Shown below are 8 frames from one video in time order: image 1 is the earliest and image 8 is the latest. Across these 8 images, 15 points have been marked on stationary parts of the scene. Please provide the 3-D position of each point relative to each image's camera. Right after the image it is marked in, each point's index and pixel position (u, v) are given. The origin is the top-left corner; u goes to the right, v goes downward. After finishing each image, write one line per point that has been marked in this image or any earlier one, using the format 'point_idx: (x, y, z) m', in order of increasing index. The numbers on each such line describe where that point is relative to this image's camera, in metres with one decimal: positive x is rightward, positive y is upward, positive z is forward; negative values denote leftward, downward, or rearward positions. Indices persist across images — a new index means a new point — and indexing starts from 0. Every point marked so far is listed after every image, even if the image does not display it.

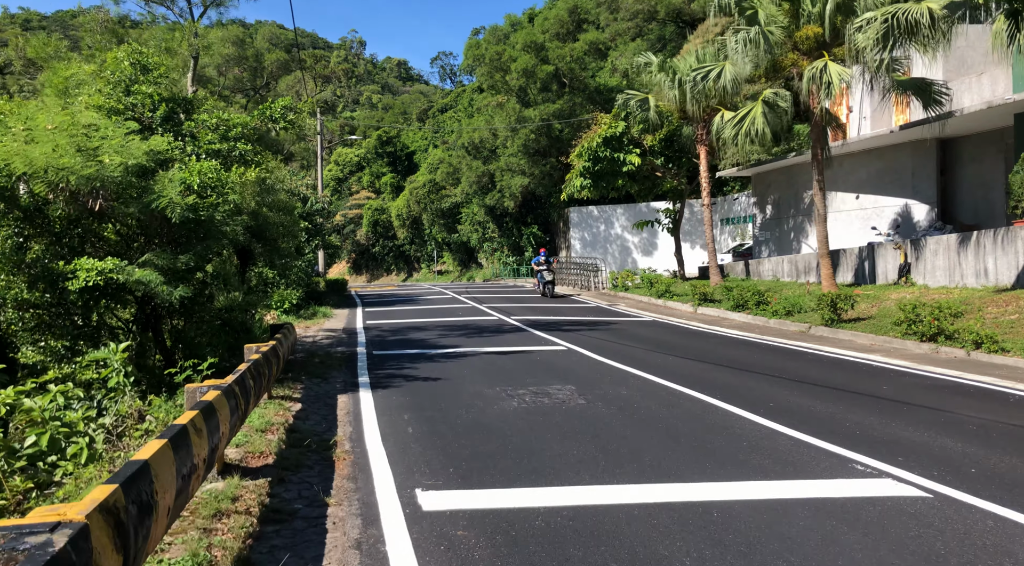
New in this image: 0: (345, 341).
0: (-3.4, -1.2, +17.3) m
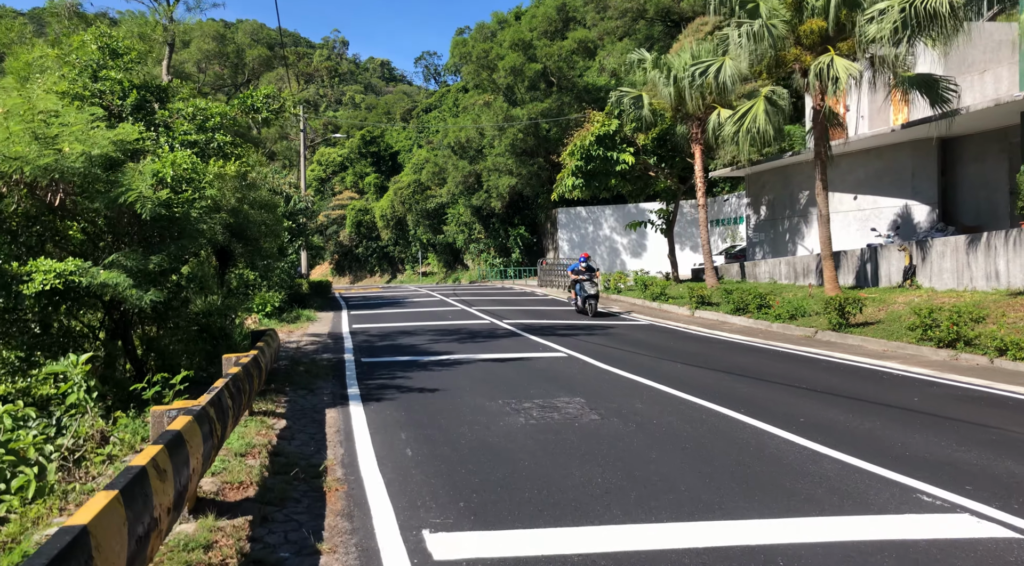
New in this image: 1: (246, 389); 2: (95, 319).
0: (-3.4, -1.2, +16.4) m
1: (-2.3, -0.9, +7.7) m
2: (-4.5, -0.4, +9.4) m
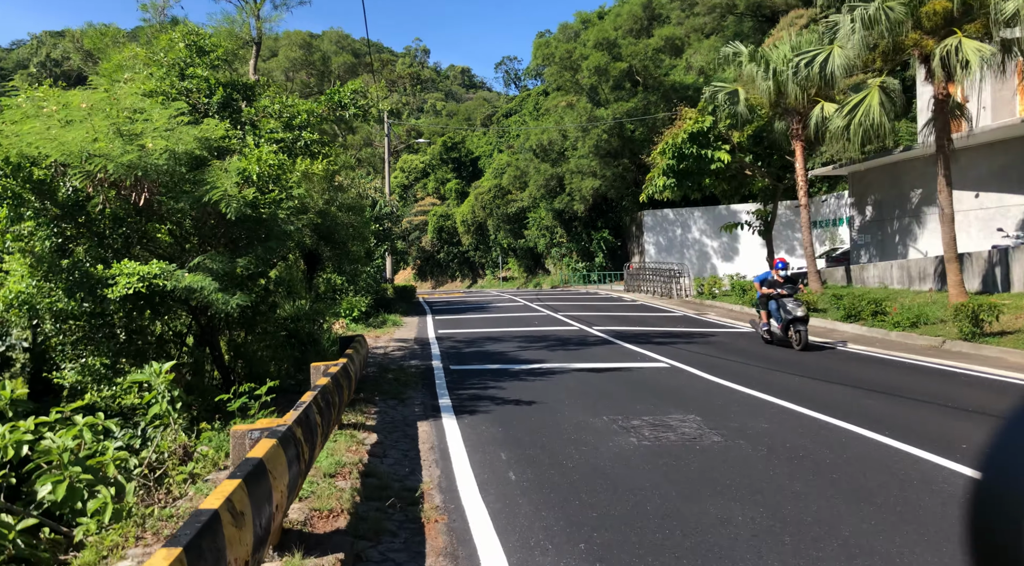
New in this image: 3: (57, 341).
0: (-1.7, -1.3, +15.9) m
1: (-1.4, -1.0, +7.1) m
2: (-3.4, -0.4, +9.0) m
3: (-4.3, -0.5, +8.2) m
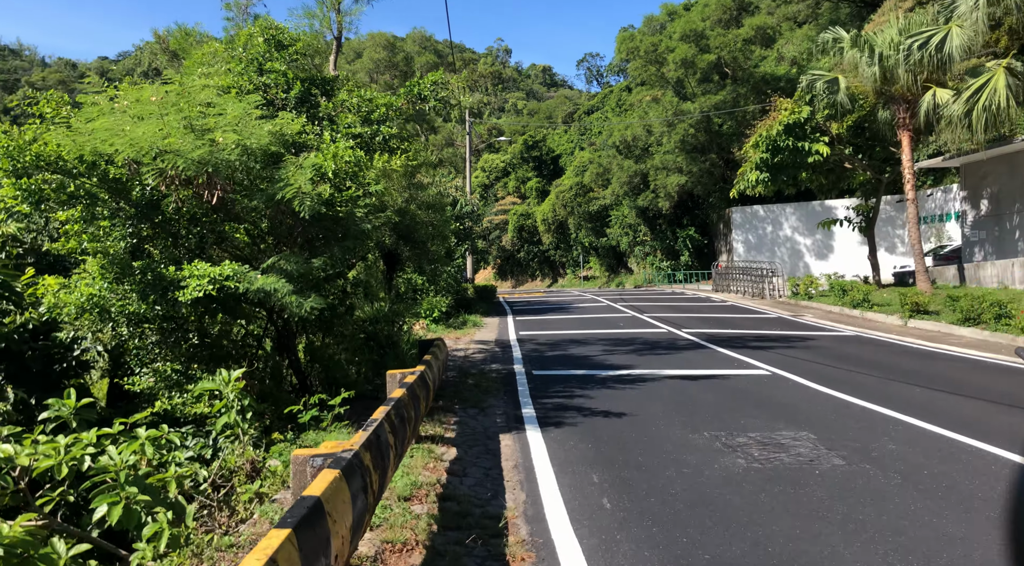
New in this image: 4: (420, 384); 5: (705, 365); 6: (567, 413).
0: (-0.2, -1.3, +15.3) m
1: (-0.7, -1.0, +6.5) m
2: (-2.5, -0.4, +8.6) m
3: (-3.5, -0.6, +7.9) m
4: (-0.8, -0.9, +7.4) m
5: (+3.1, -1.3, +14.1) m
6: (+0.6, -1.4, +9.2) m
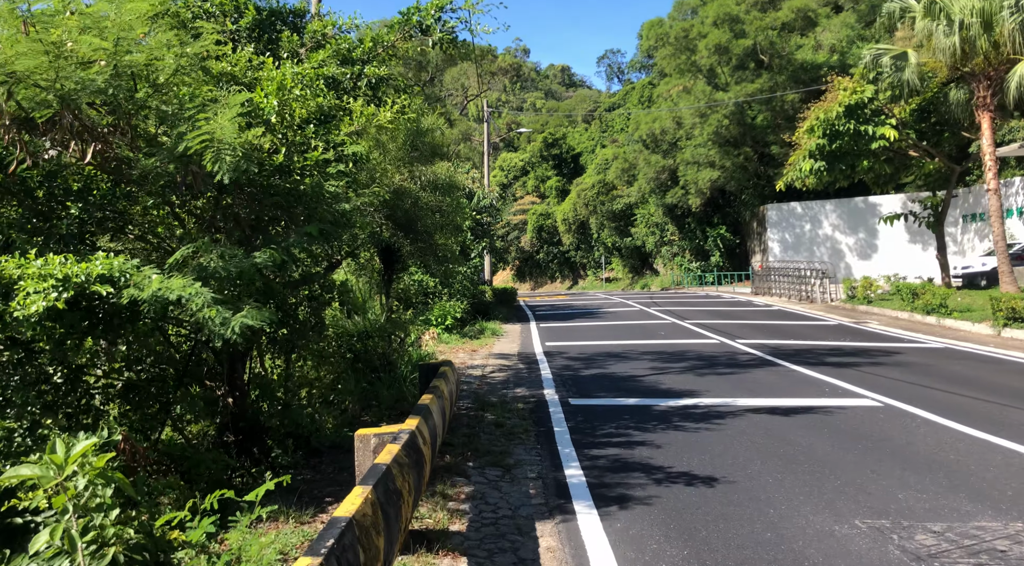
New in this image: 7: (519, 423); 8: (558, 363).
0: (+0.2, -1.3, +12.4) m
1: (-0.5, -1.0, +3.7) m
2: (-2.2, -0.5, +5.8) m
3: (-3.2, -0.6, +5.1) m
4: (-0.5, -0.9, +4.6) m
5: (+3.5, -1.4, +11.2) m
6: (+0.9, -1.4, +6.4) m
7: (+0.1, -1.4, +8.4) m
8: (+0.7, -1.3, +13.9) m
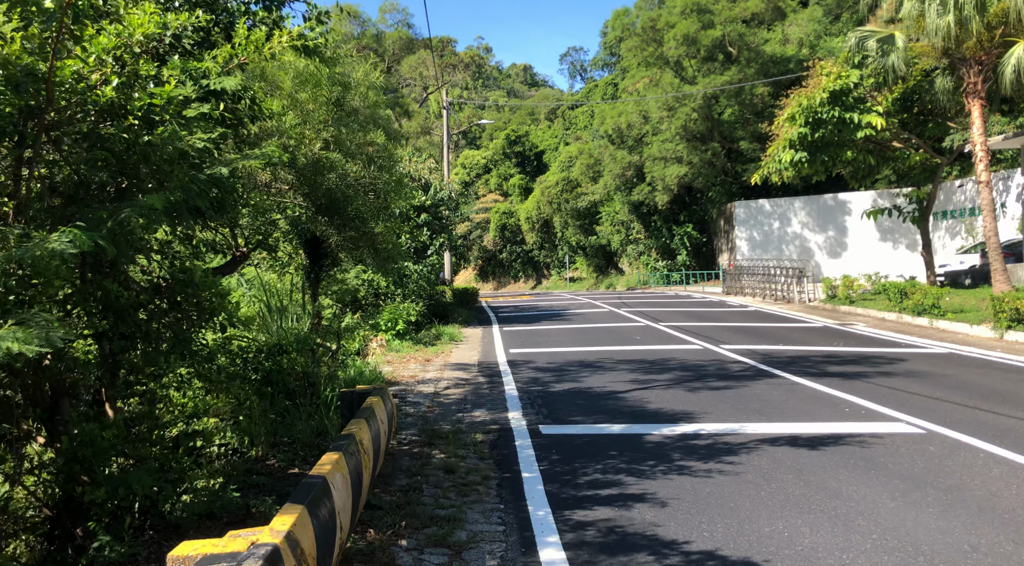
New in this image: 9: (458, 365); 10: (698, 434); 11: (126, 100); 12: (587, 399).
0: (-0.3, -1.3, +10.5) m
1: (-0.6, -1.0, +1.7) m
2: (-2.5, -0.5, +3.7) m
3: (-3.4, -0.6, +3.0) m
4: (-0.7, -0.9, +2.6) m
5: (+3.1, -1.3, +9.3) m
6: (+0.6, -1.4, +4.4) m
7: (-0.3, -1.4, +6.4) m
8: (+0.2, -1.3, +12.0) m
9: (-0.8, -1.3, +13.2) m
10: (+1.7, -1.3, +7.7) m
11: (-1.7, +0.8, +3.7) m
12: (+0.8, -1.3, +9.9) m
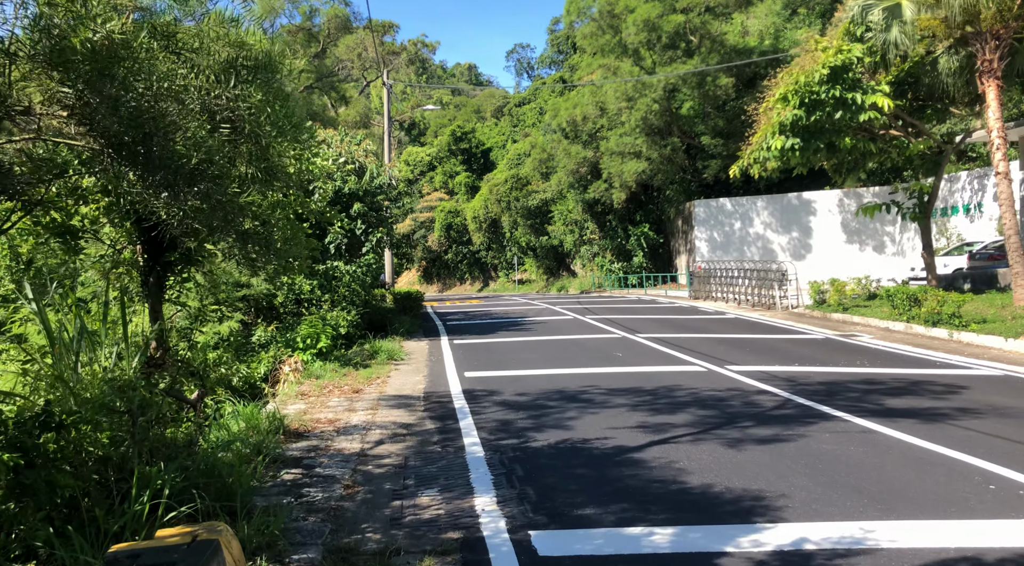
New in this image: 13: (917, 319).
0: (-0.6, -1.4, +7.1) m
1: (-0.4, -1.0, -1.7) m
2: (-2.3, -0.5, +0.2) m
3: (-3.2, -0.6, -0.6) m
4: (-0.5, -0.9, -0.8) m
5: (+2.8, -1.4, +6.2) m
6: (+0.7, -1.5, +1.1) m
7: (-0.3, -1.4, +3.0) m
8: (-0.2, -1.3, +8.6) m
9: (-1.3, -1.3, +9.8) m
10: (+1.5, -1.4, +4.5) m
11: (-1.5, +0.8, +0.3) m
12: (+0.6, -1.4, +6.6) m
13: (+8.7, -0.8, +18.7) m
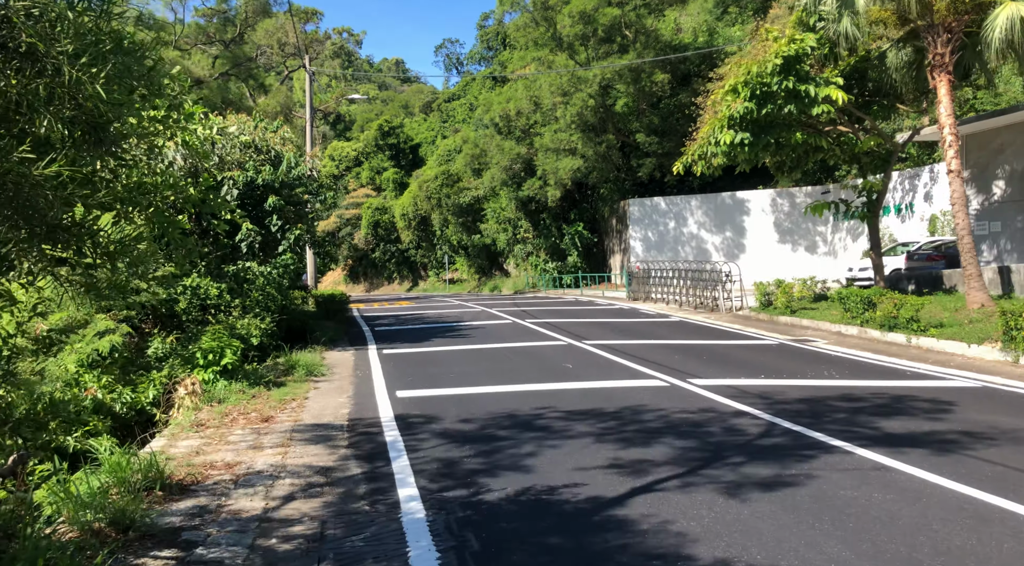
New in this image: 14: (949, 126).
0: (-0.9, -1.5, +5.5) m
1: (0.0, -1.1, -3.3) m
2: (-2.1, -0.6, -1.5) m
3: (-2.9, -0.7, -2.4) m
4: (-0.2, -1.0, -2.4) m
5: (+2.6, -1.5, +4.9) m
6: (+0.9, -1.5, -0.4) m
7: (-0.3, -1.5, +1.5) m
8: (-0.7, -1.4, +7.0) m
9: (-1.8, -1.4, +8.1) m
10: (+1.4, -1.5, +3.1) m
11: (-1.3, +0.7, -1.4) m
12: (+0.3, -1.5, +5.1) m
13: (+7.4, -0.8, +17.8) m
14: (+9.1, +3.3, +18.2) m
